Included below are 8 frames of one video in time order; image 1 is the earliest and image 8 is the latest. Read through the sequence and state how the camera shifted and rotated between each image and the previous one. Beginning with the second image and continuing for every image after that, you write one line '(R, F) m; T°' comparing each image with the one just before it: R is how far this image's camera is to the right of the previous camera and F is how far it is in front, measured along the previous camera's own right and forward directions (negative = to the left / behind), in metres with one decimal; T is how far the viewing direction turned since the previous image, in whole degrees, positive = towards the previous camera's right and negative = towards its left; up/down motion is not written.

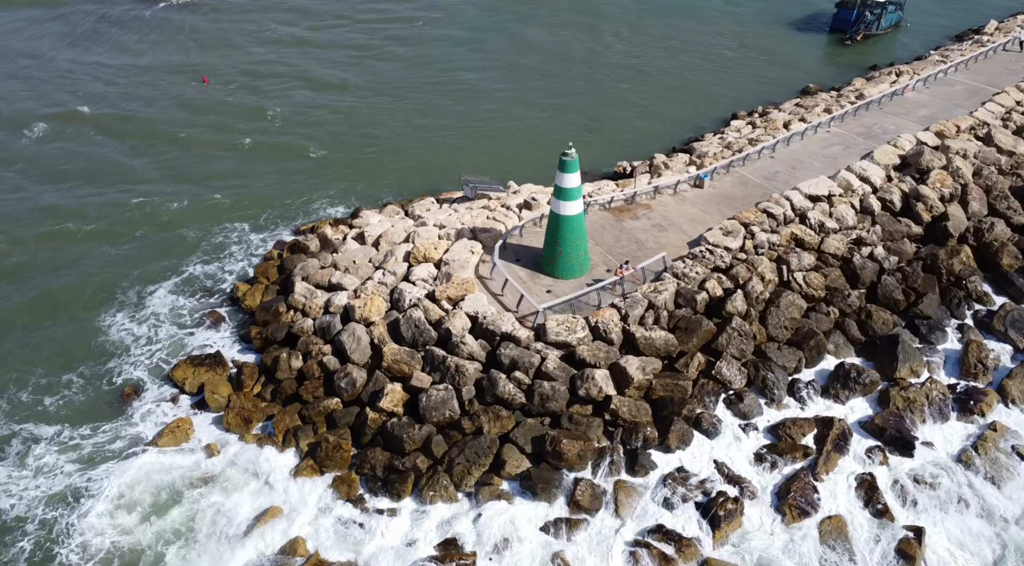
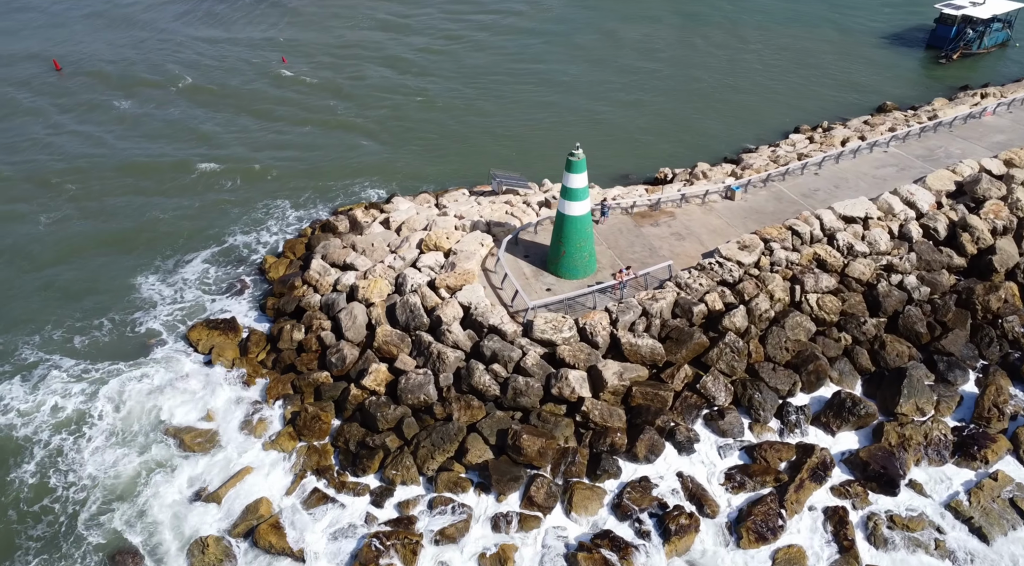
(+3.0, -0.1) m; -7°
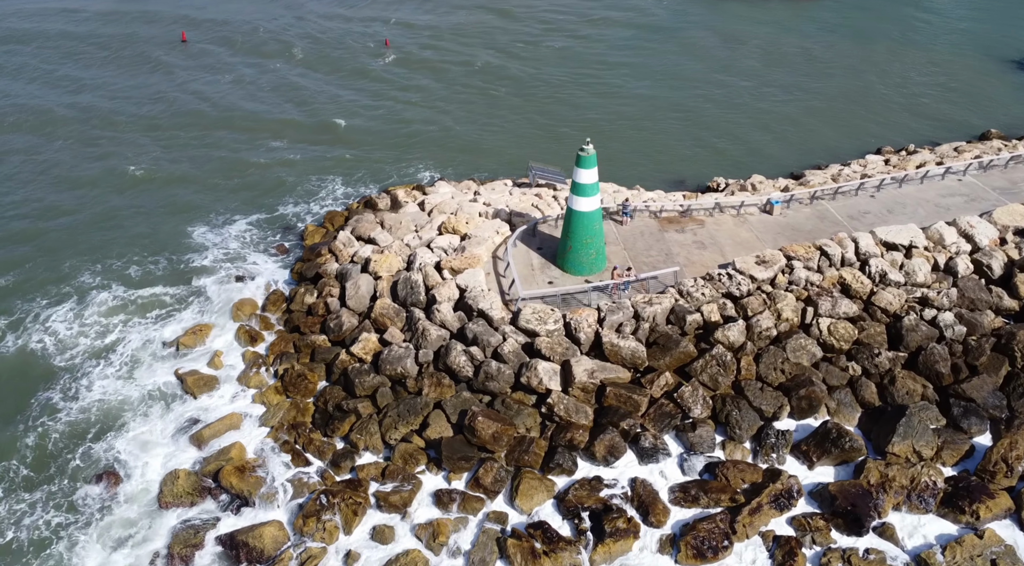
(+3.7, 0.0) m; -9°
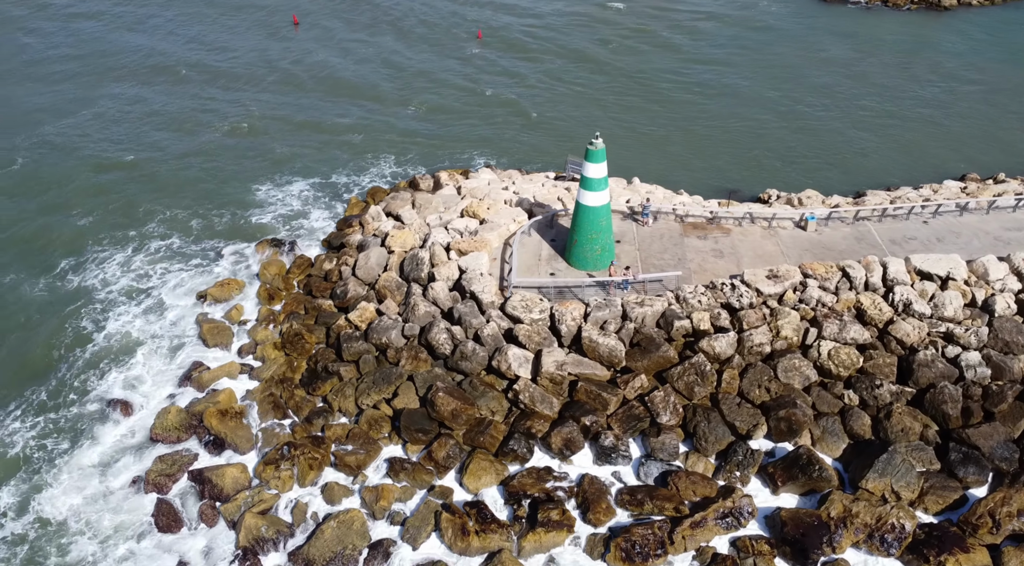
(+3.7, +0.1) m; -9°
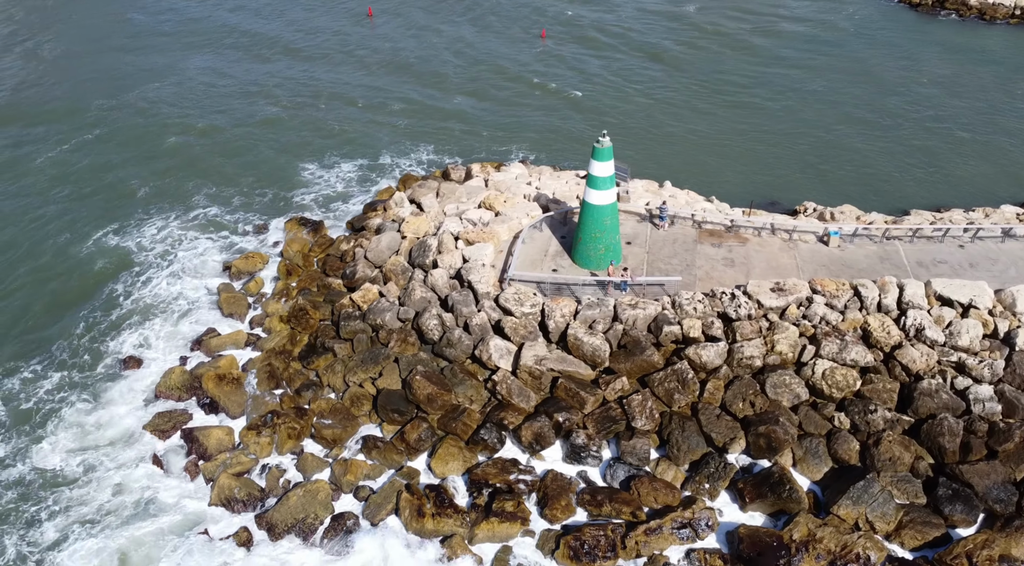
(+2.6, 0.0) m; -6°
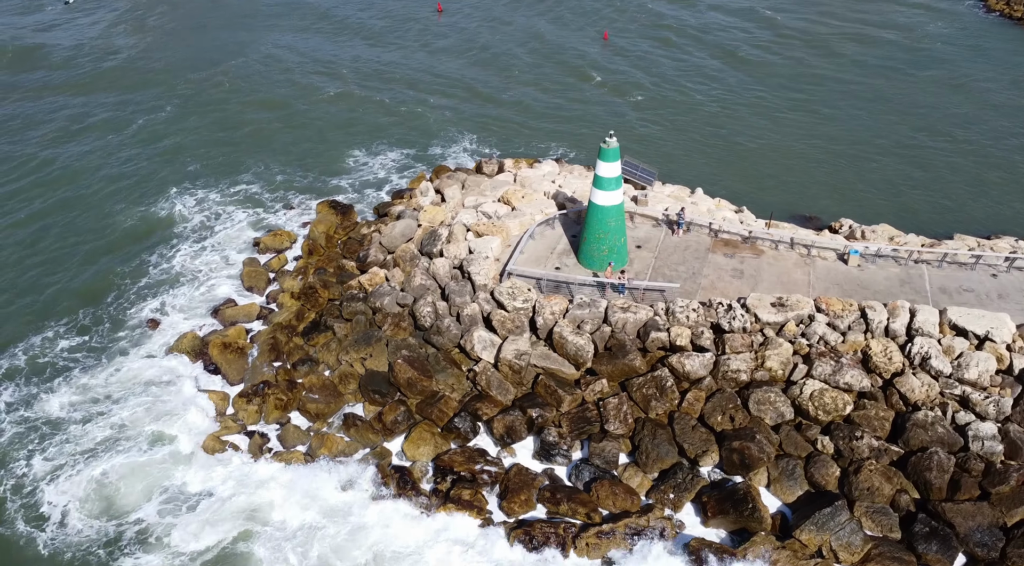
(+2.6, 0.0) m; -6°
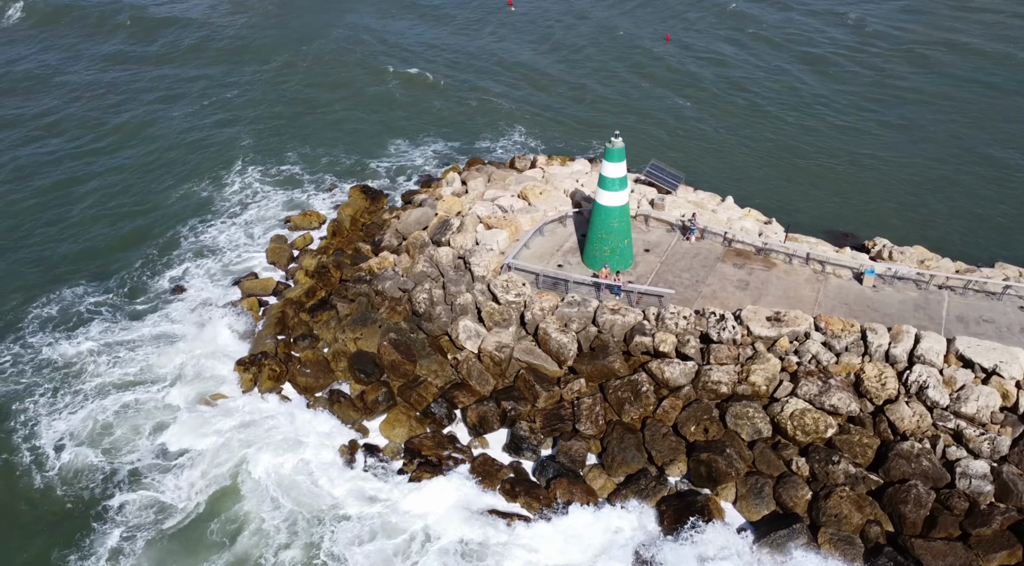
(+2.6, 0.0) m; -6°
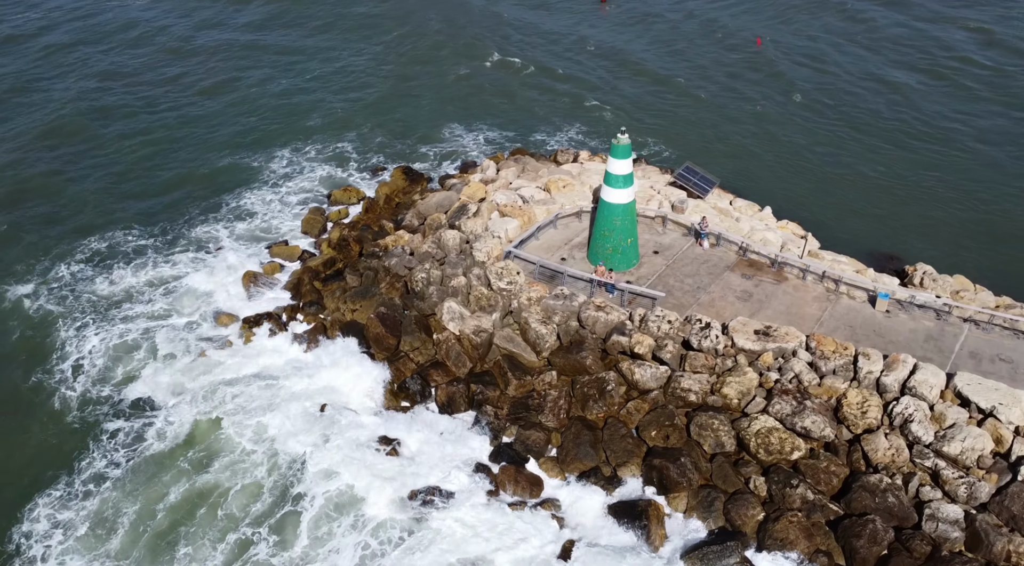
(+3.3, 0.0) m; -8°
